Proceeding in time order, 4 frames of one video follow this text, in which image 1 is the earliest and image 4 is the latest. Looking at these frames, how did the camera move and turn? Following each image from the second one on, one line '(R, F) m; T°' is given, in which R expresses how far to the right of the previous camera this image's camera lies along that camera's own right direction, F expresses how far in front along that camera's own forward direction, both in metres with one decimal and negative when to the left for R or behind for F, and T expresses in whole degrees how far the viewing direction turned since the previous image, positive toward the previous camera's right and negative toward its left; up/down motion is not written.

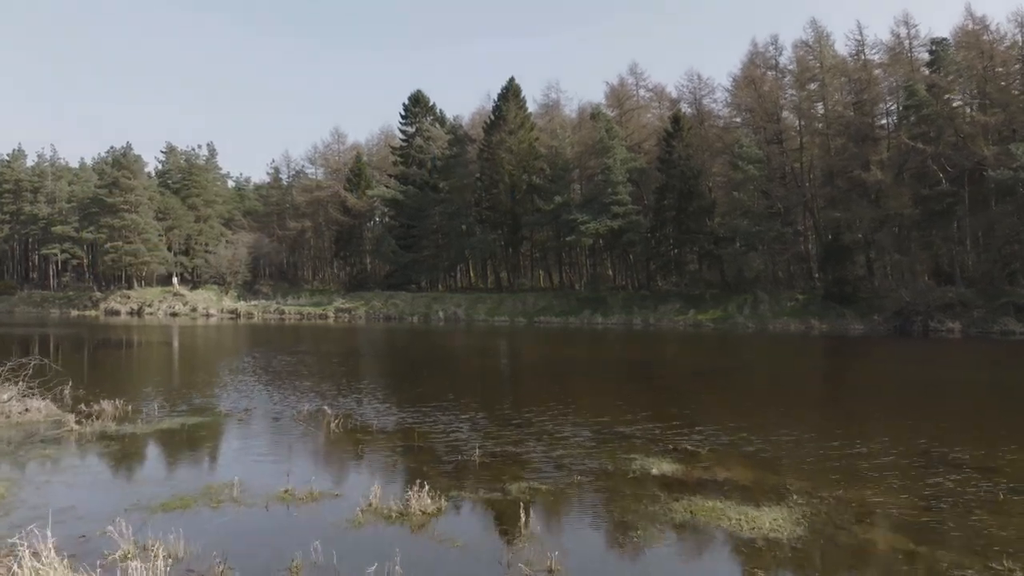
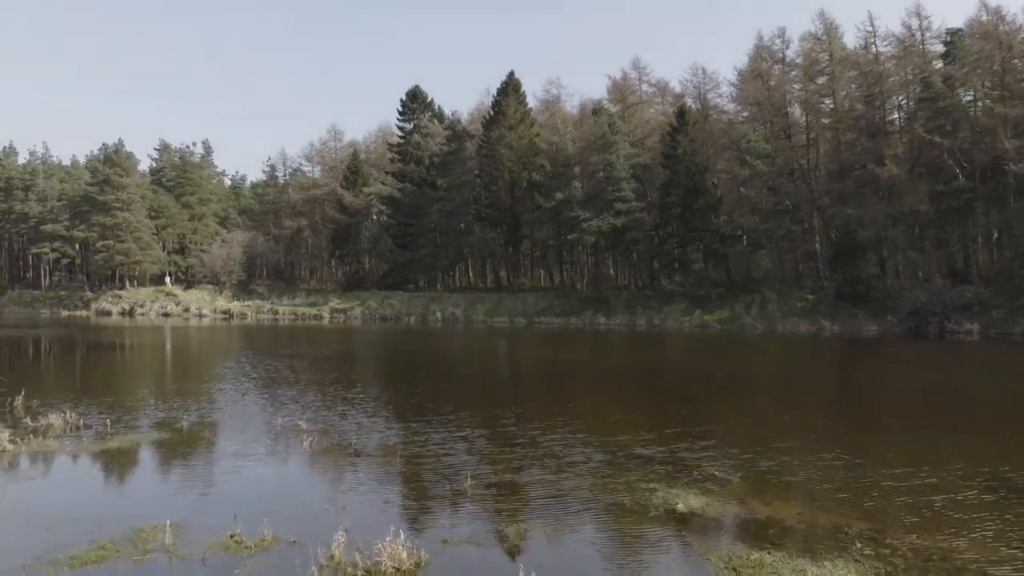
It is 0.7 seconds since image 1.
(0.0, +1.3) m; 0°
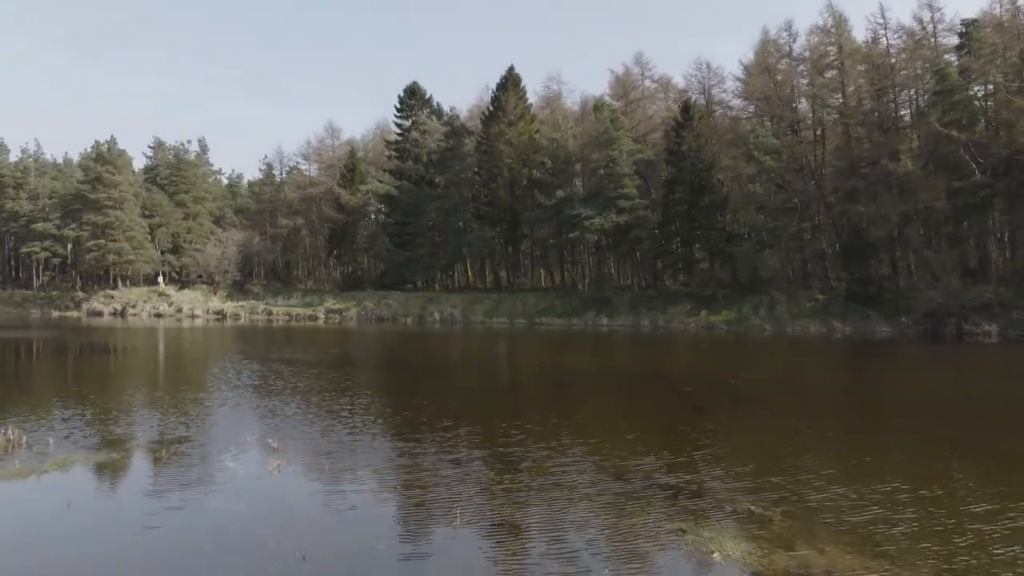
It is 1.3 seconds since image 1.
(0.0, +1.3) m; 0°
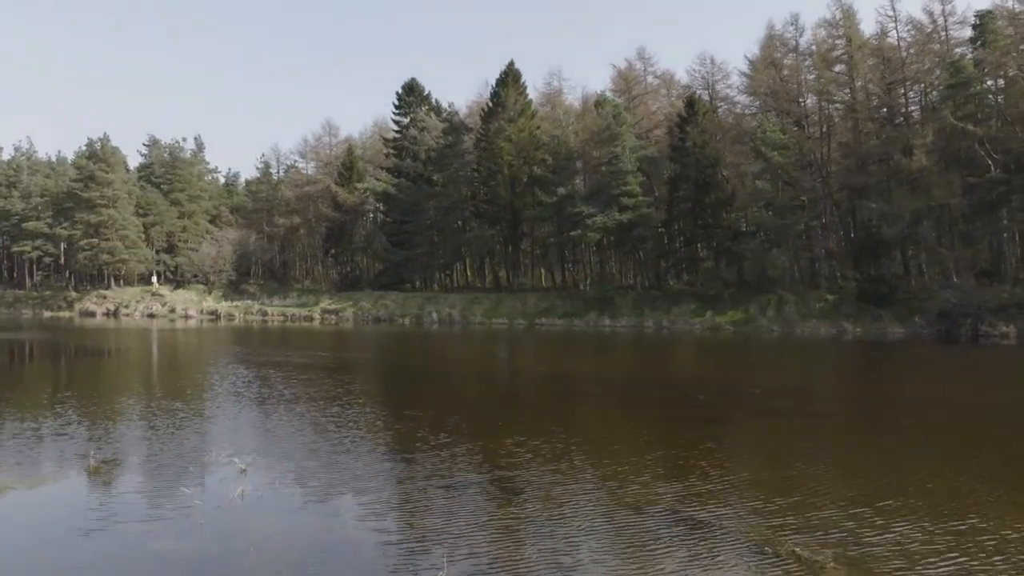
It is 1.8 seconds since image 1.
(0.0, +1.1) m; 0°
